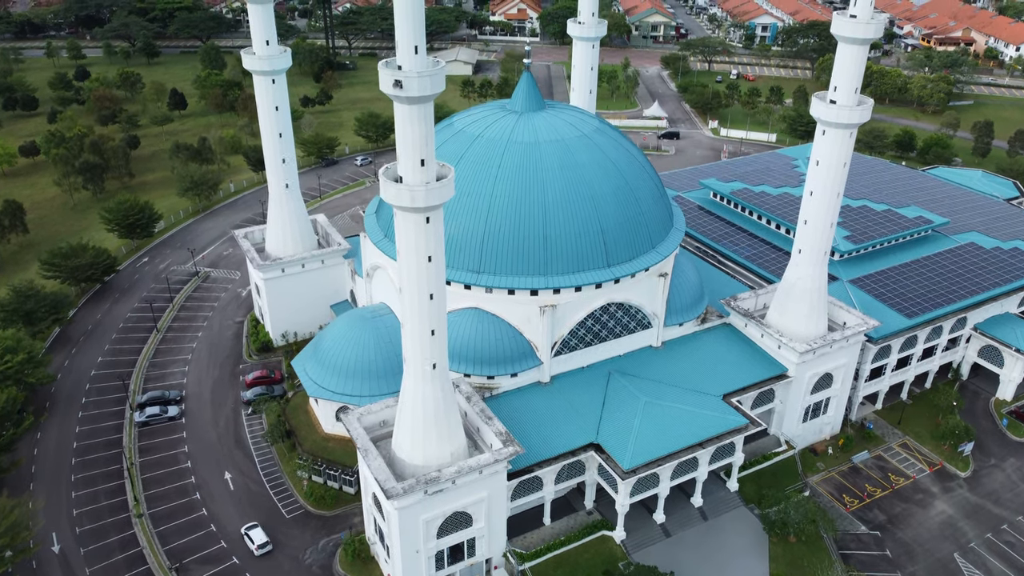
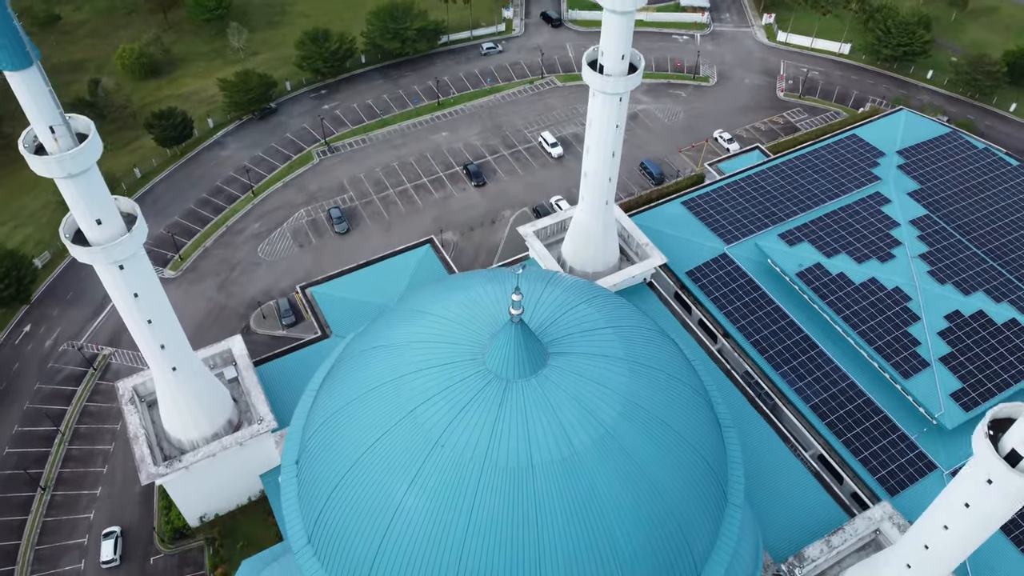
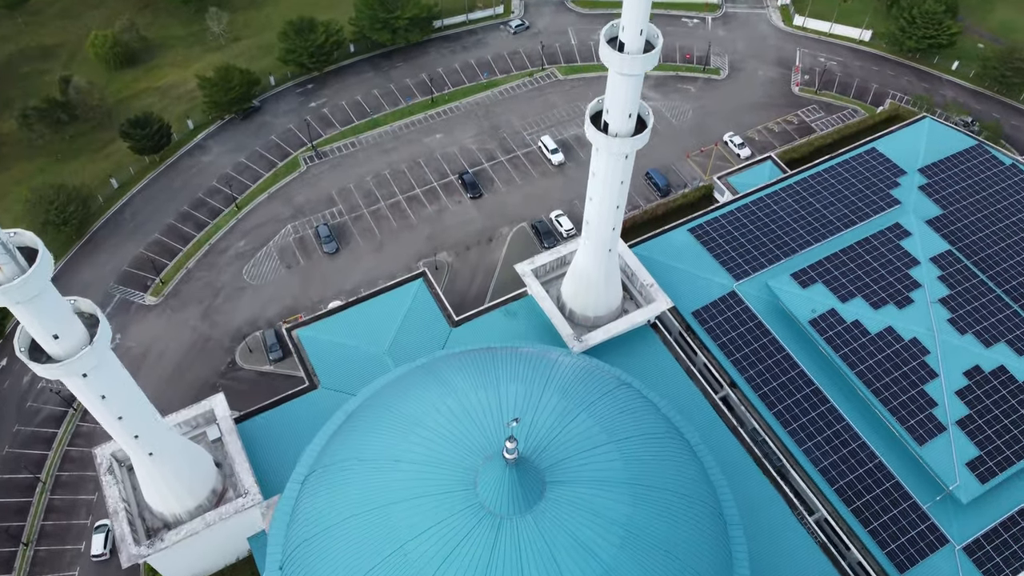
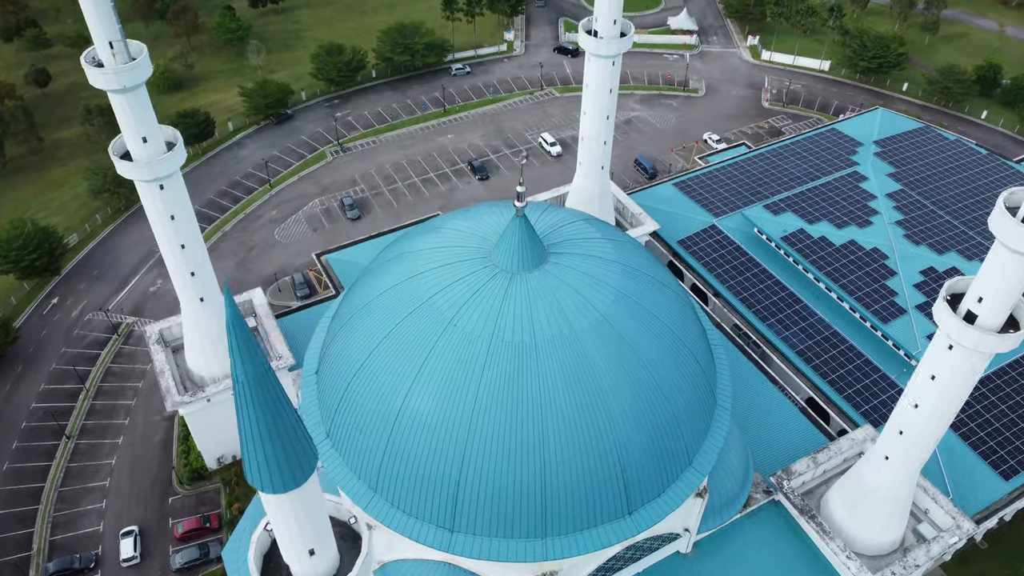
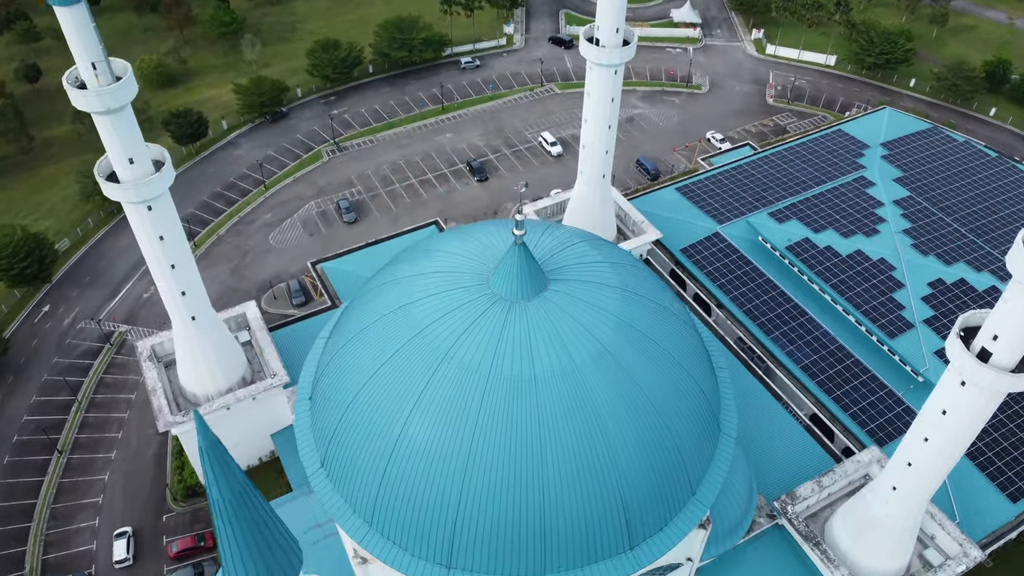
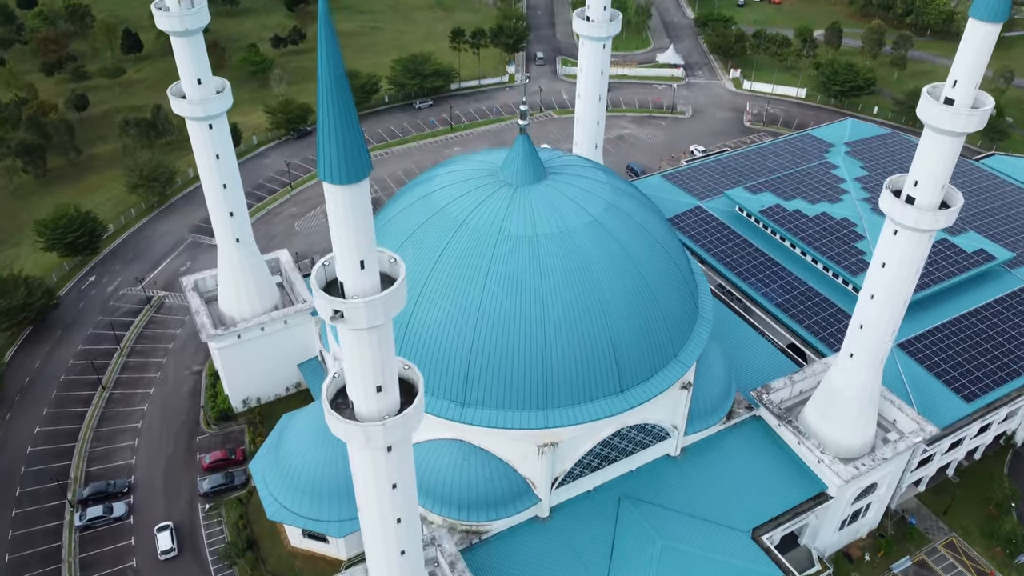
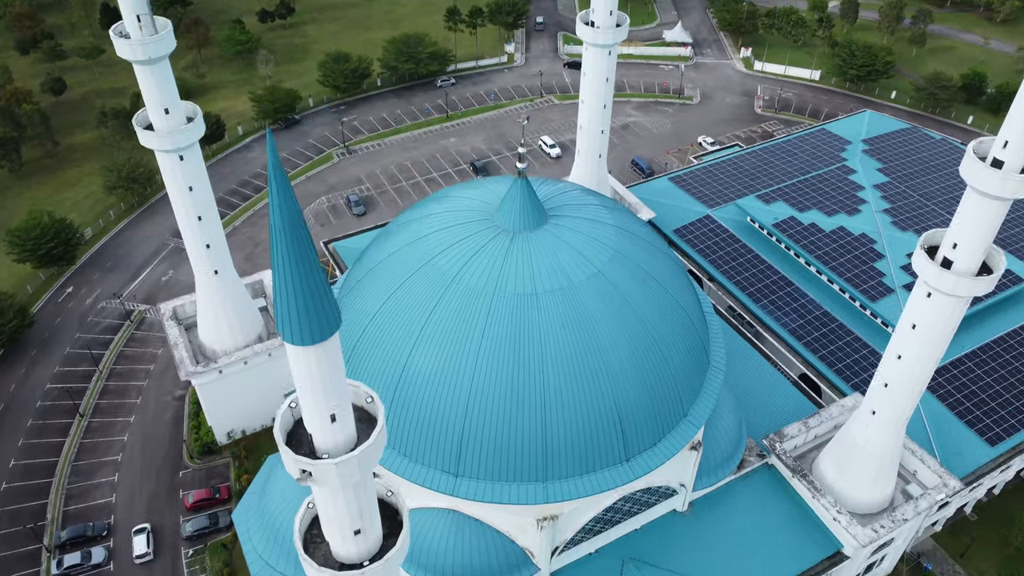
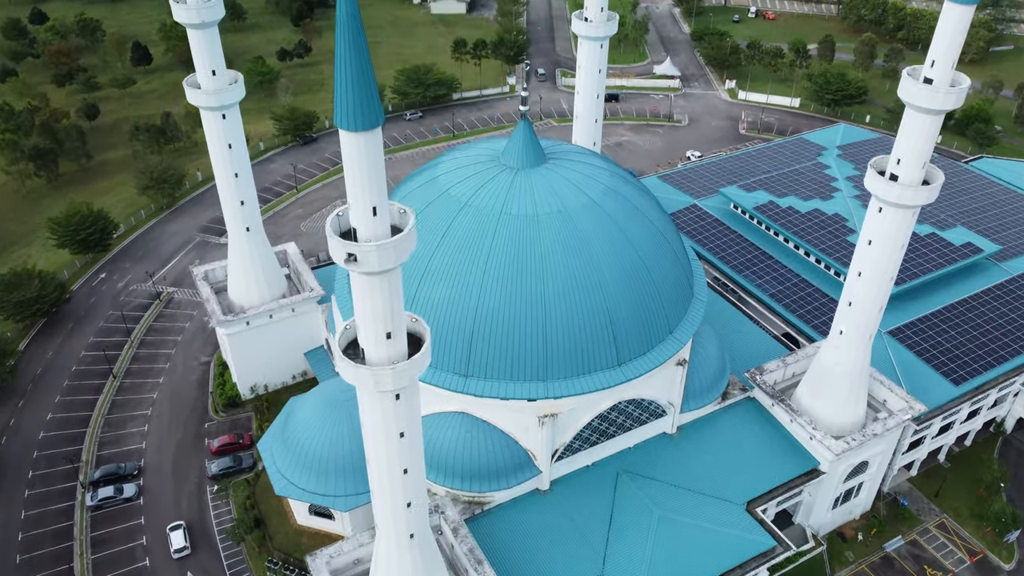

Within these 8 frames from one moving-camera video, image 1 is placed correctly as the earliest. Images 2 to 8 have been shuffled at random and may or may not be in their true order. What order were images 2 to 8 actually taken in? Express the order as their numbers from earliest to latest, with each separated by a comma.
8, 6, 7, 4, 5, 2, 3
